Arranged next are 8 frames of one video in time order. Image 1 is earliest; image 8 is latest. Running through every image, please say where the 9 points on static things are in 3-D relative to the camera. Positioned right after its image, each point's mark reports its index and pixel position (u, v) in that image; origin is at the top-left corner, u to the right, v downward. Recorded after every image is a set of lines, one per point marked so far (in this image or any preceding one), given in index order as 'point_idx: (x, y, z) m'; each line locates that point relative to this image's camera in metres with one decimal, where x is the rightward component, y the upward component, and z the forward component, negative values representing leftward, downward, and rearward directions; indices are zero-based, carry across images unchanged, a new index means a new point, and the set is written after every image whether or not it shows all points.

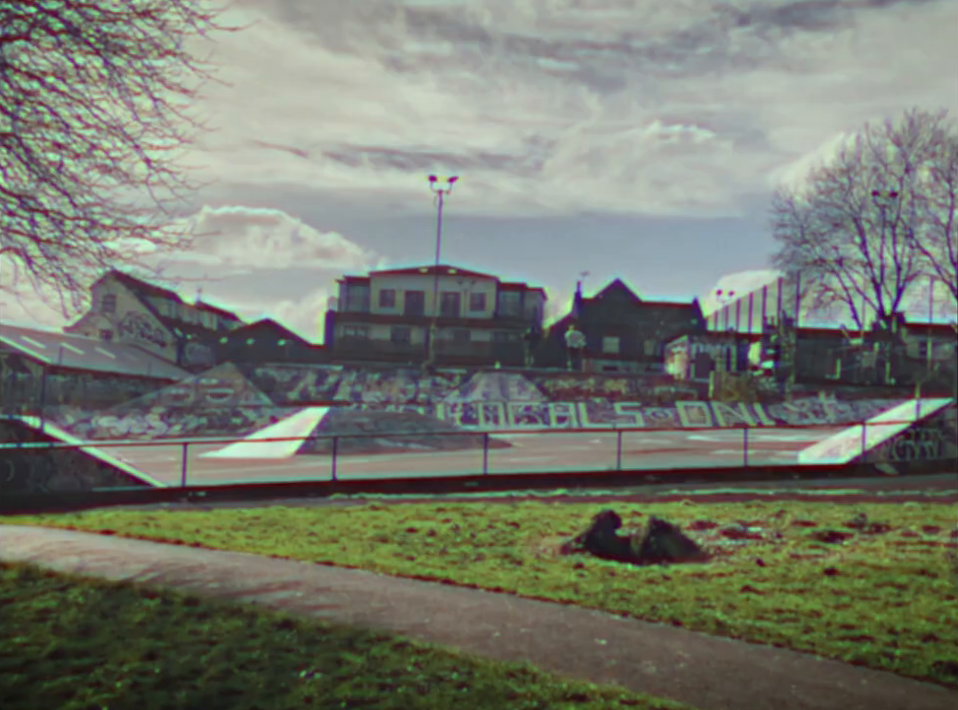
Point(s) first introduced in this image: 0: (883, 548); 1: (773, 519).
0: (+4.7, -2.2, +11.3) m
1: (+4.1, -2.3, +13.8) m
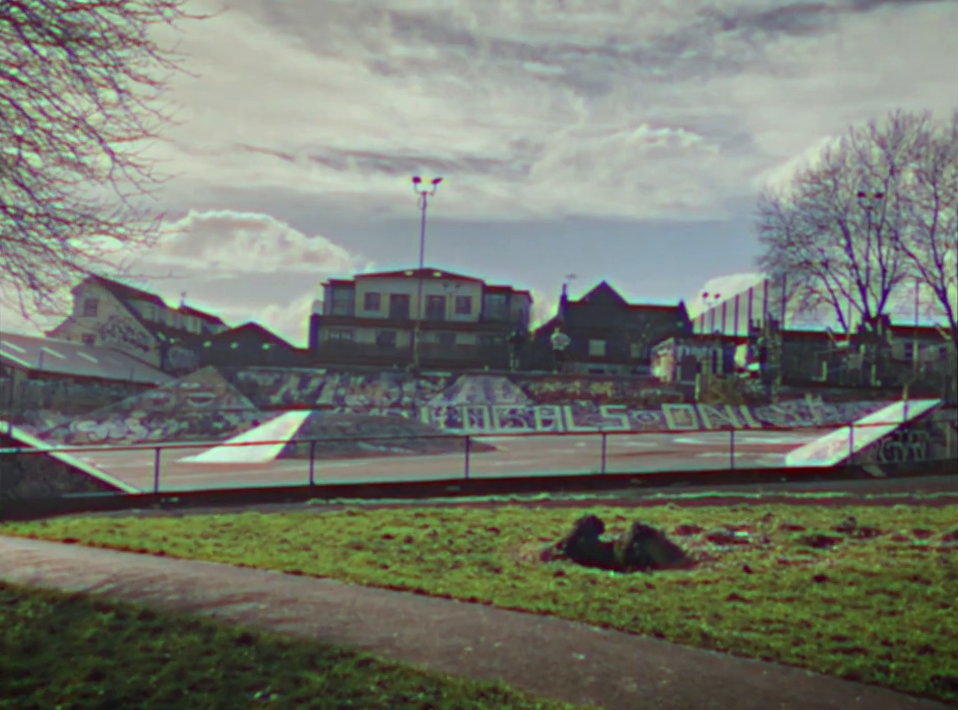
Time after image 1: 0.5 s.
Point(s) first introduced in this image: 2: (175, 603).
0: (+4.4, -2.2, +11.0) m
1: (+3.9, -2.3, +13.4) m
2: (-2.4, -2.0, +7.7) m
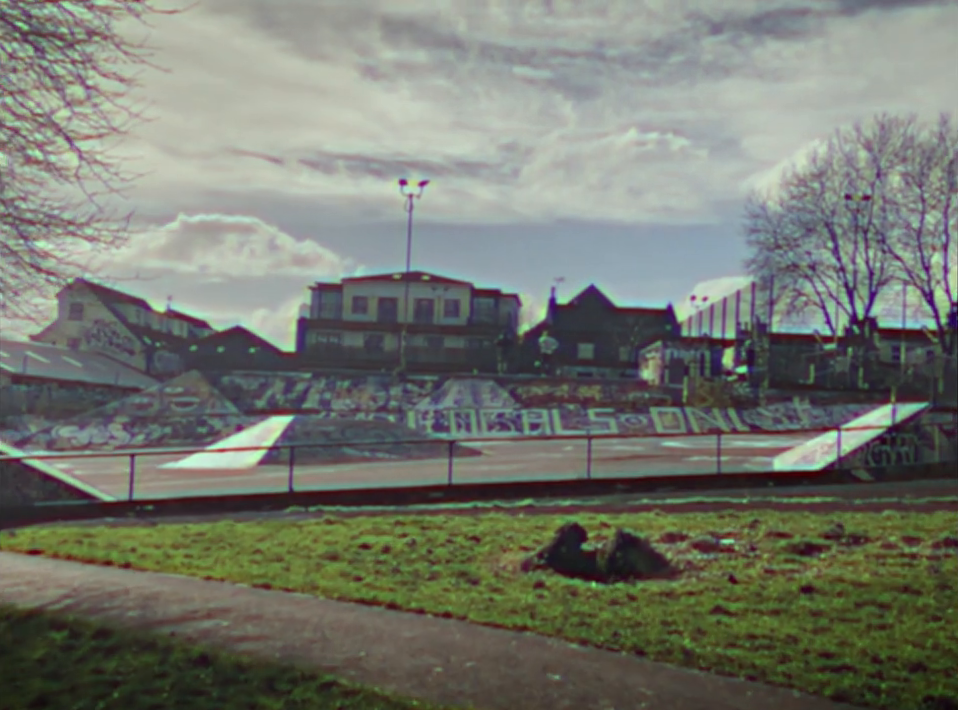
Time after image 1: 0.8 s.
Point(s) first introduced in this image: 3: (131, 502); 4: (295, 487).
0: (+4.2, -2.3, +10.7) m
1: (+3.6, -2.4, +13.1) m
2: (-2.6, -2.0, +7.3) m
3: (-5.7, -2.4, +16.0) m
4: (-3.4, -2.4, +18.0) m
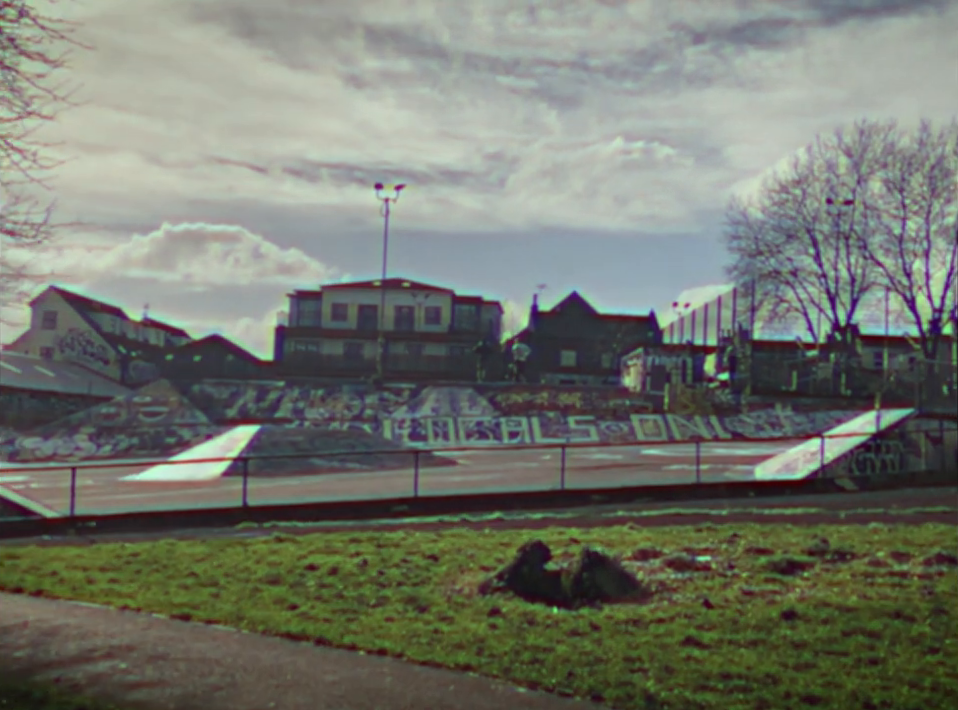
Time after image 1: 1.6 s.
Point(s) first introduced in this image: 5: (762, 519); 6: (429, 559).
0: (+3.7, -2.3, +9.8) m
1: (+3.1, -2.4, +12.3) m
2: (-3.0, -2.0, +6.4) m
3: (-6.3, -2.5, +15.0) m
4: (-4.0, -2.5, +17.0) m
5: (+4.5, -2.6, +15.6) m
6: (-0.6, -2.4, +11.4) m
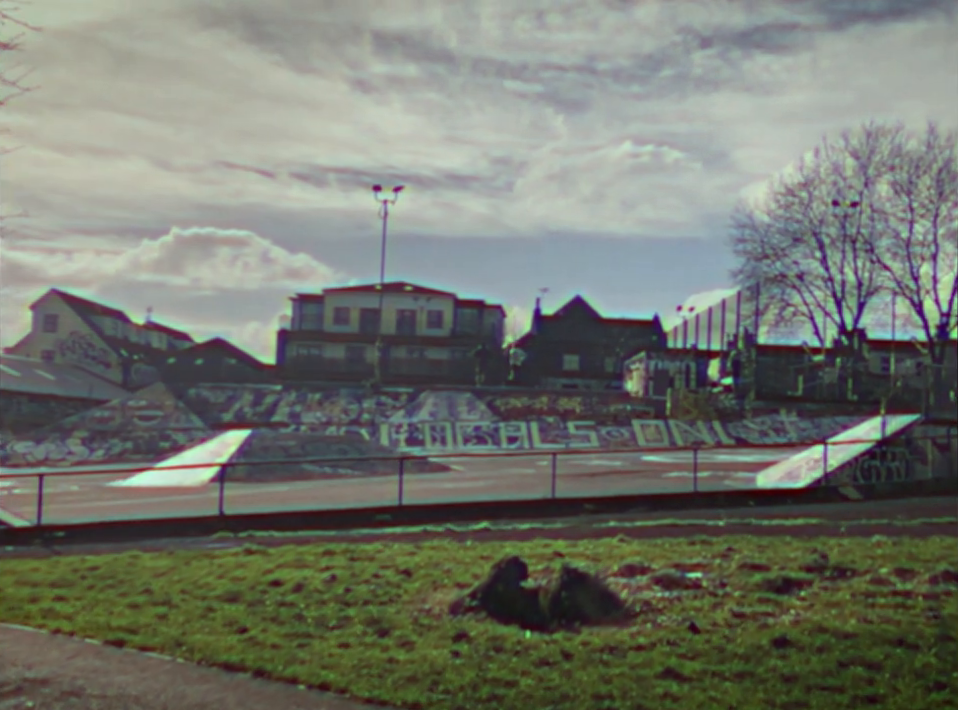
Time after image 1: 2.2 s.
0: (+3.4, -2.3, +9.1) m
1: (+2.8, -2.5, +11.6) m
2: (-3.3, -2.0, +5.7) m
3: (-6.5, -2.6, +14.4) m
4: (-4.3, -2.6, +16.4) m
5: (+4.3, -2.7, +15.0) m
6: (-0.8, -2.4, +10.7) m
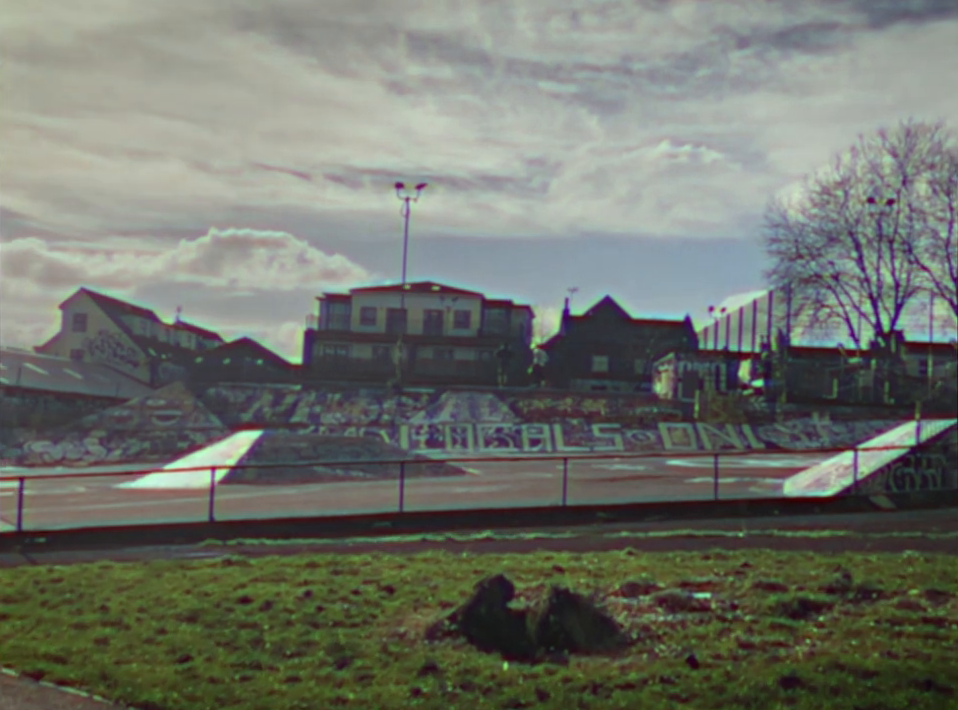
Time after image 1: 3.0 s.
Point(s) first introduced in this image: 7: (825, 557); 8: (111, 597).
0: (+3.3, -2.3, +8.2) m
1: (+2.7, -2.4, +10.6) m
2: (-3.6, -2.0, +5.0) m
3: (-6.5, -2.5, +13.8) m
4: (-4.2, -2.6, +15.6) m
5: (+4.3, -2.7, +13.9) m
6: (-1.0, -2.4, +9.9) m
7: (+4.4, -2.5, +12.2) m
8: (-3.6, -2.4, +9.5) m
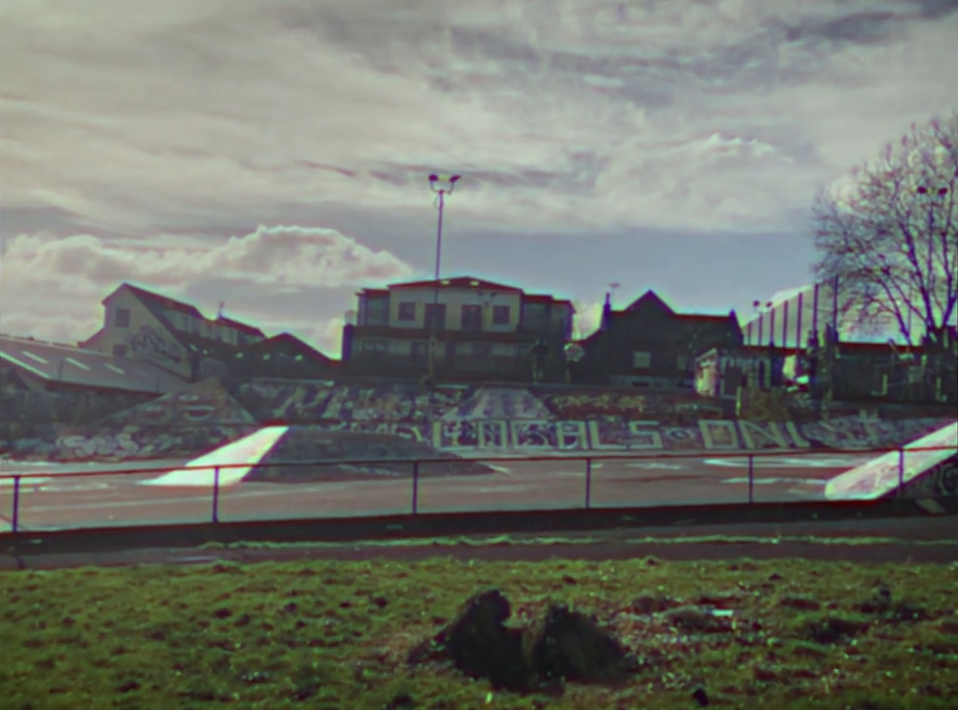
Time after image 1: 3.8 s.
0: (+3.2, -2.3, +7.2) m
1: (+2.8, -2.4, +9.7) m
2: (-3.8, -1.9, +4.4) m
3: (-6.3, -2.4, +13.3) m
4: (-3.9, -2.5, +15.0) m
5: (+4.5, -2.6, +13.0) m
6: (-1.0, -2.3, +9.1) m
7: (+4.5, -2.5, +11.2) m
8: (-3.6, -2.3, +8.8) m
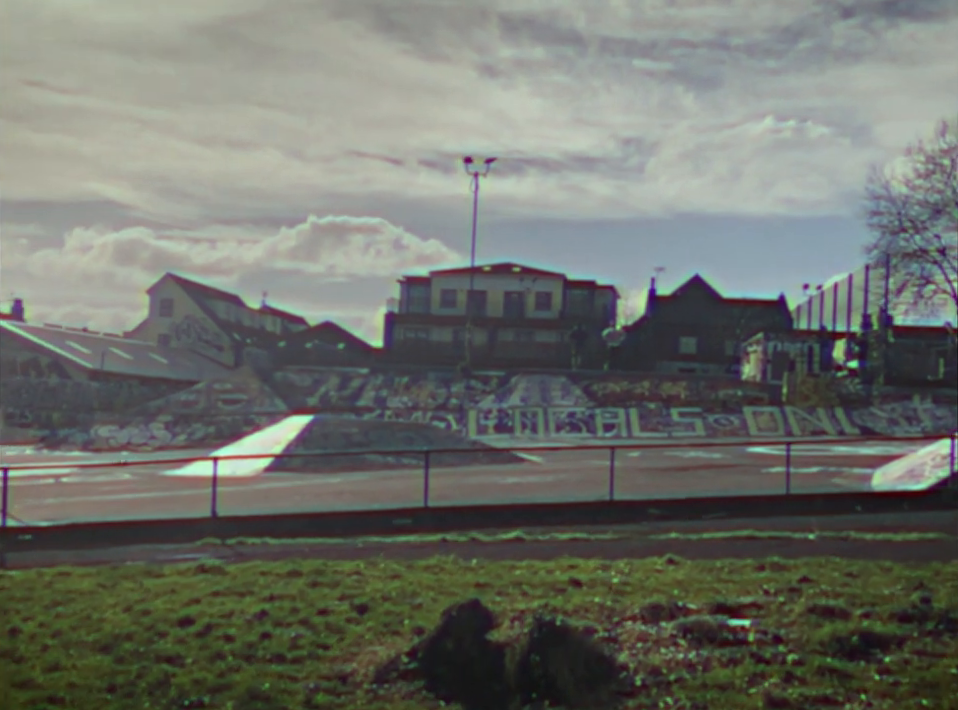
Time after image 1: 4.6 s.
0: (+3.0, -2.1, +6.2) m
1: (+2.7, -2.2, +8.7) m
2: (-4.1, -1.9, +3.7) m
3: (-6.2, -2.3, +12.7) m
4: (-3.7, -2.3, +14.4) m
5: (+4.6, -2.4, +11.9) m
6: (-1.1, -2.2, +8.3) m
7: (+4.5, -2.3, +10.2) m
8: (-3.7, -2.2, +8.2) m
